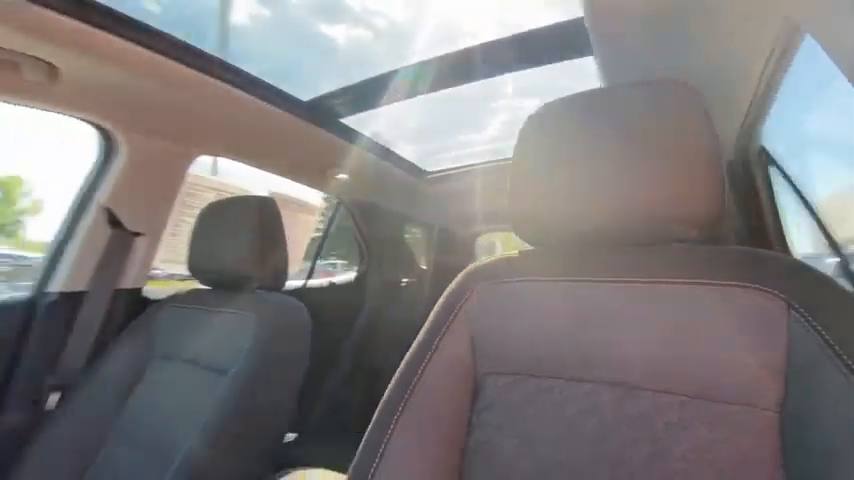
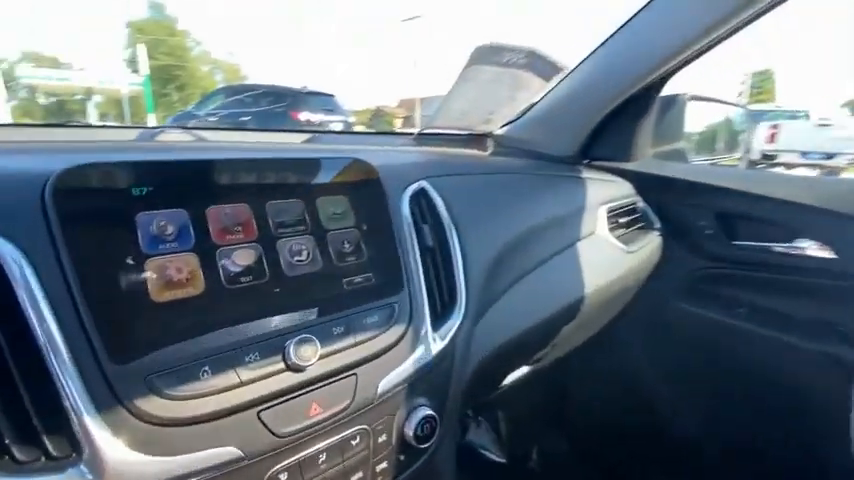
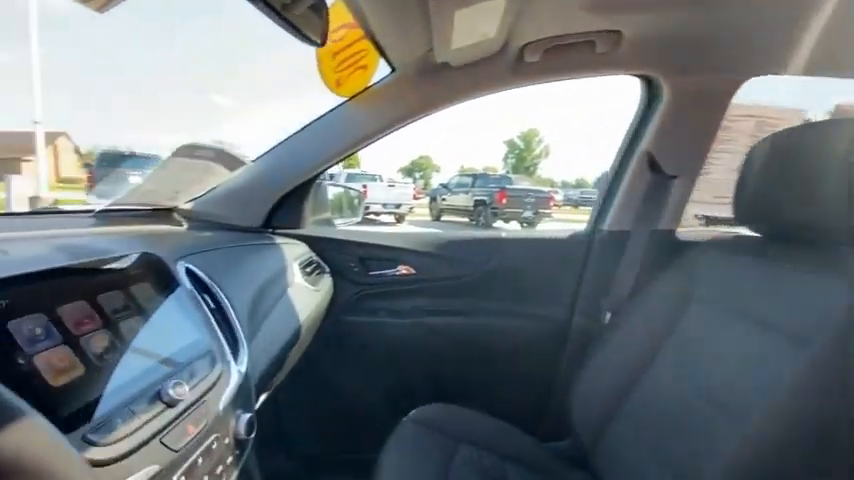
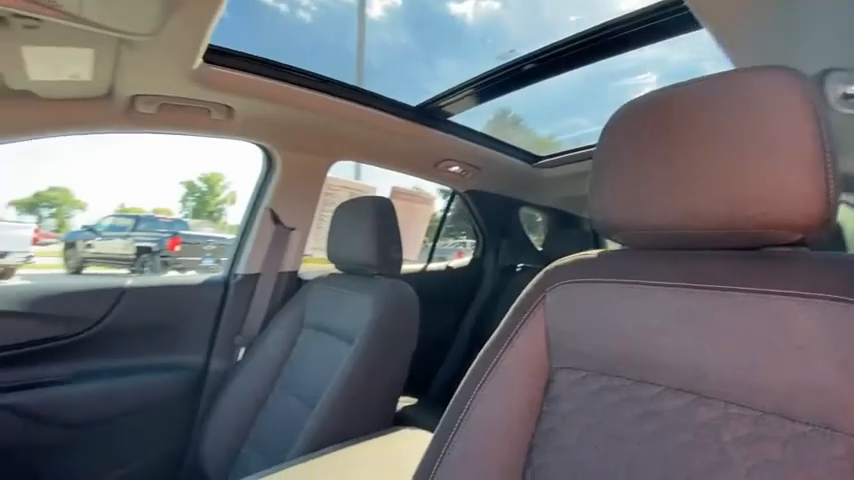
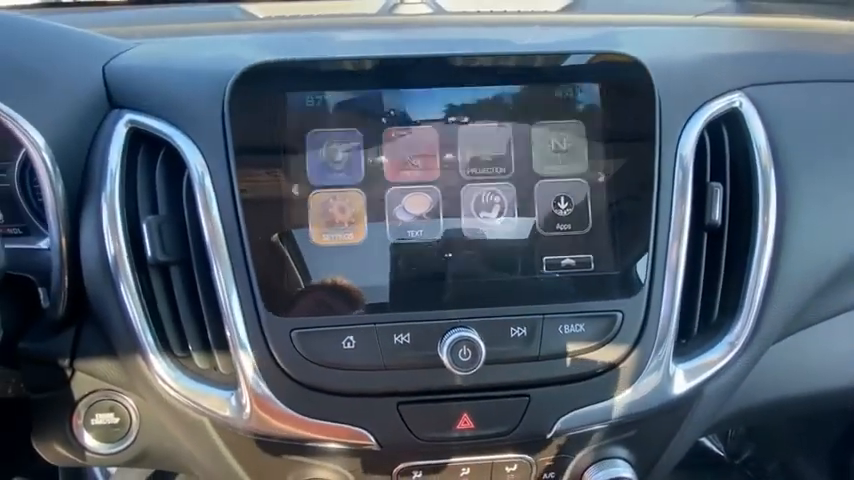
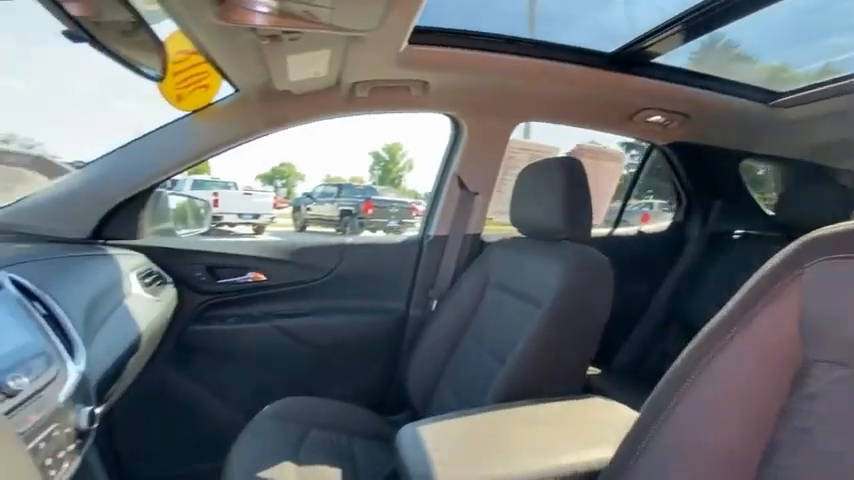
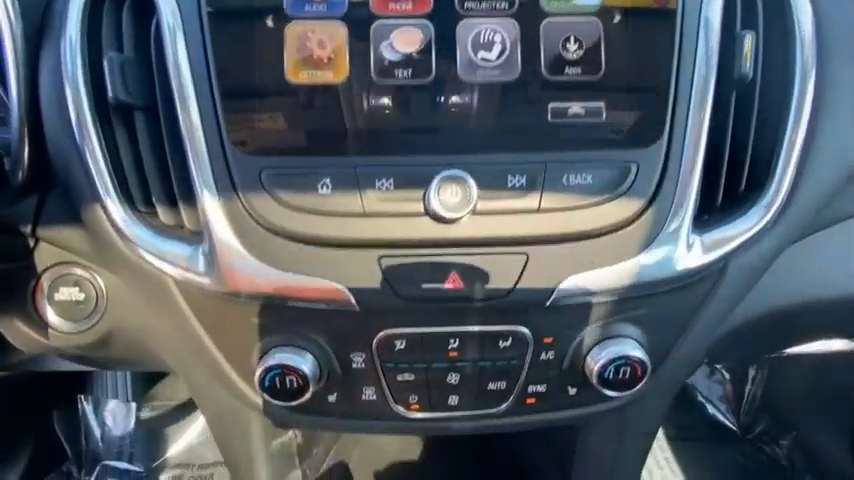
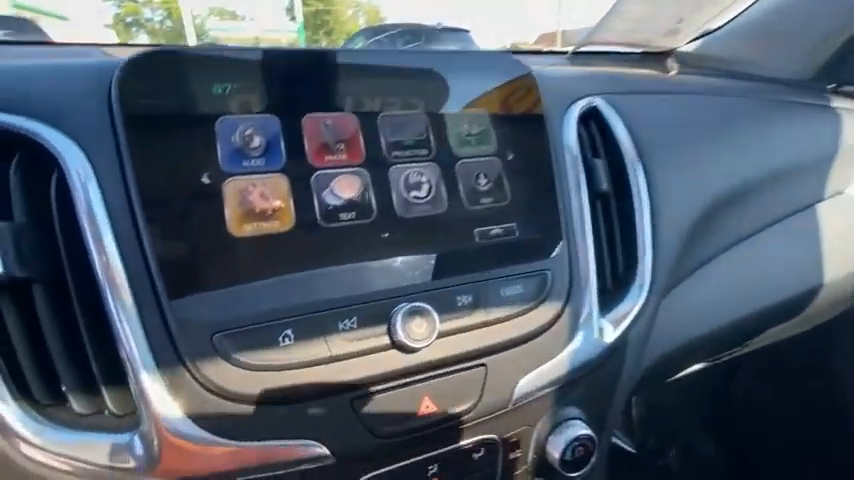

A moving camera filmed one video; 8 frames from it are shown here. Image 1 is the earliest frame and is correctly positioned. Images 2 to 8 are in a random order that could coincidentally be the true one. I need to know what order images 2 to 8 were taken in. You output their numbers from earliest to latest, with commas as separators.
4, 6, 3, 2, 8, 5, 7
